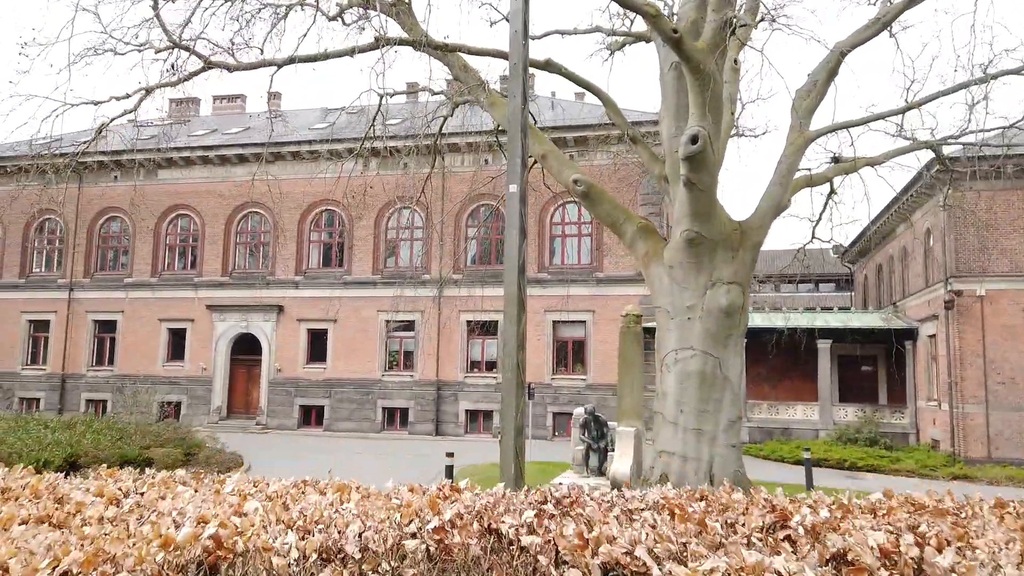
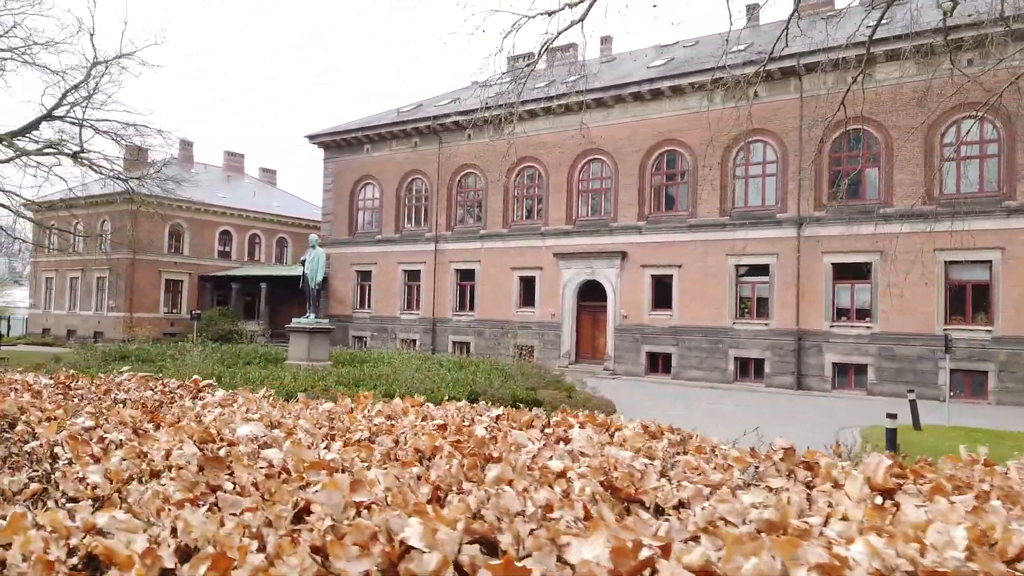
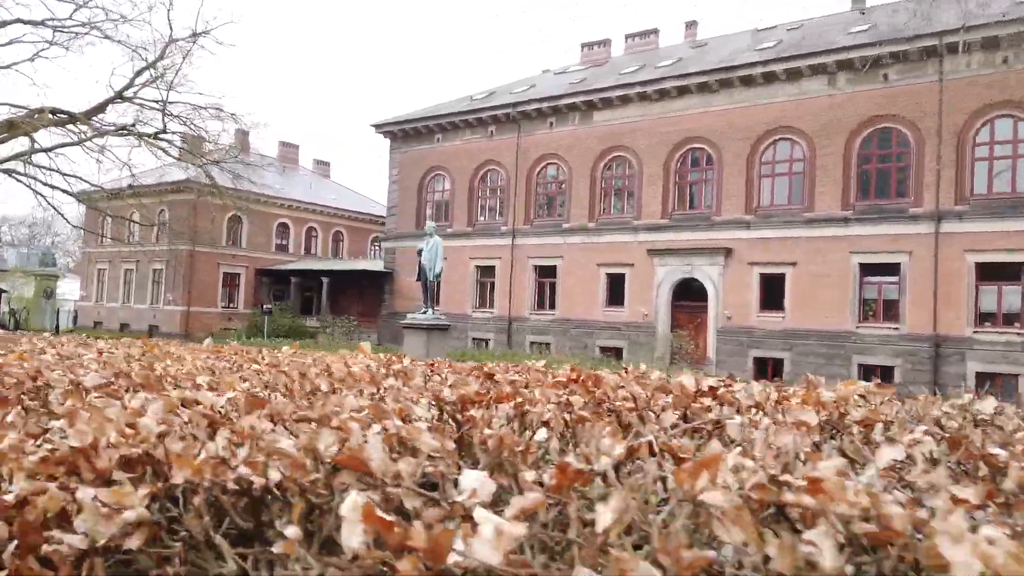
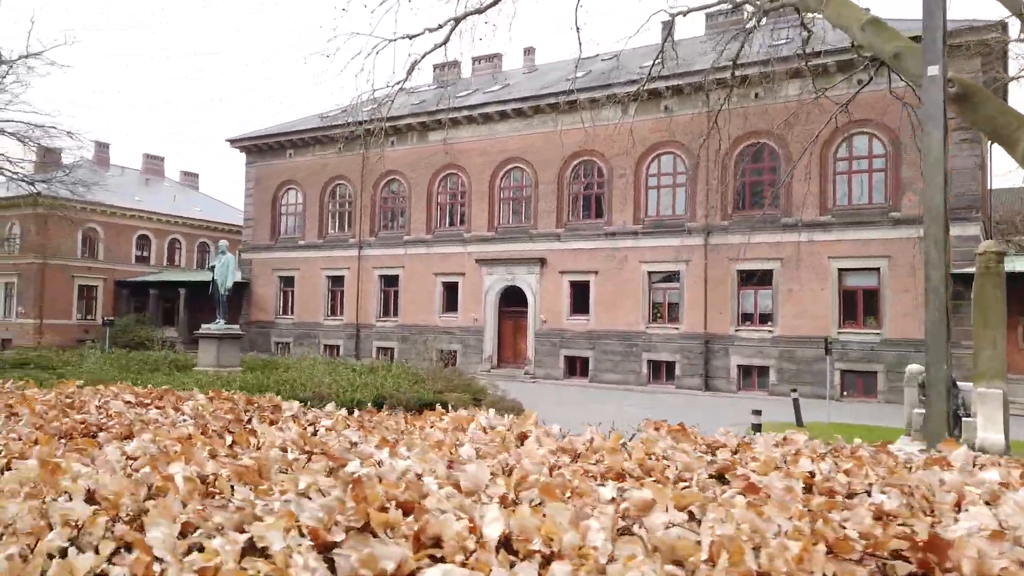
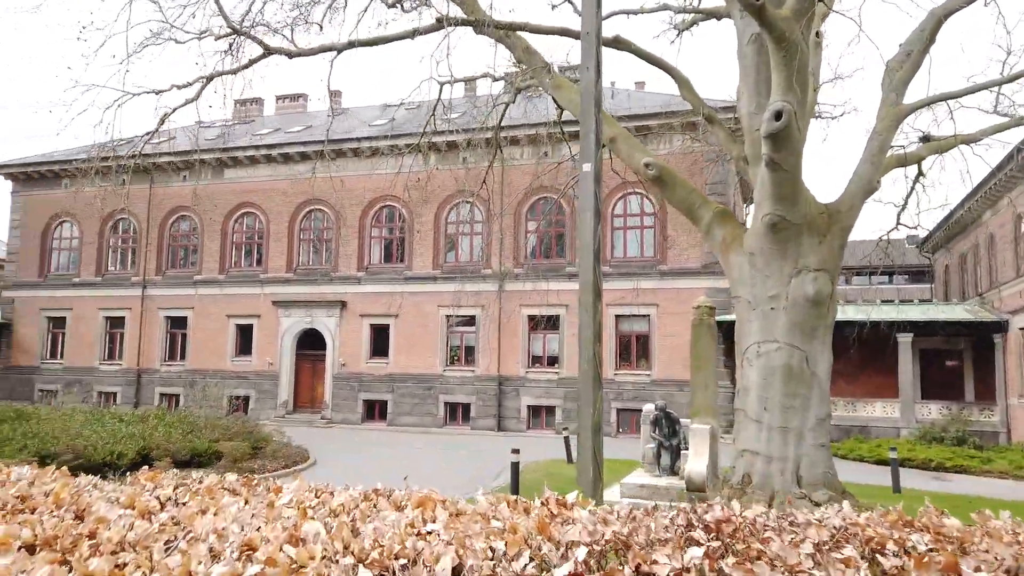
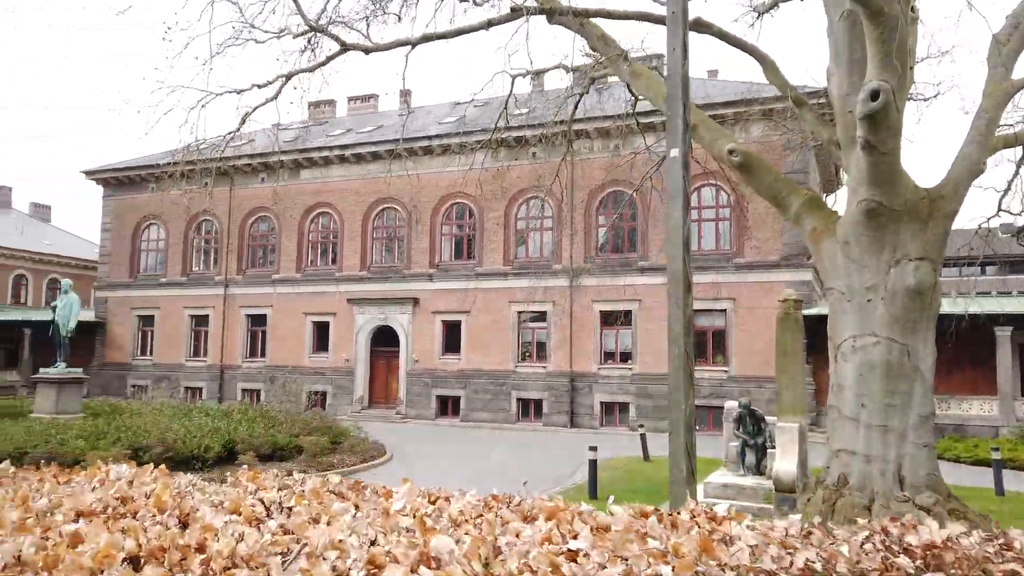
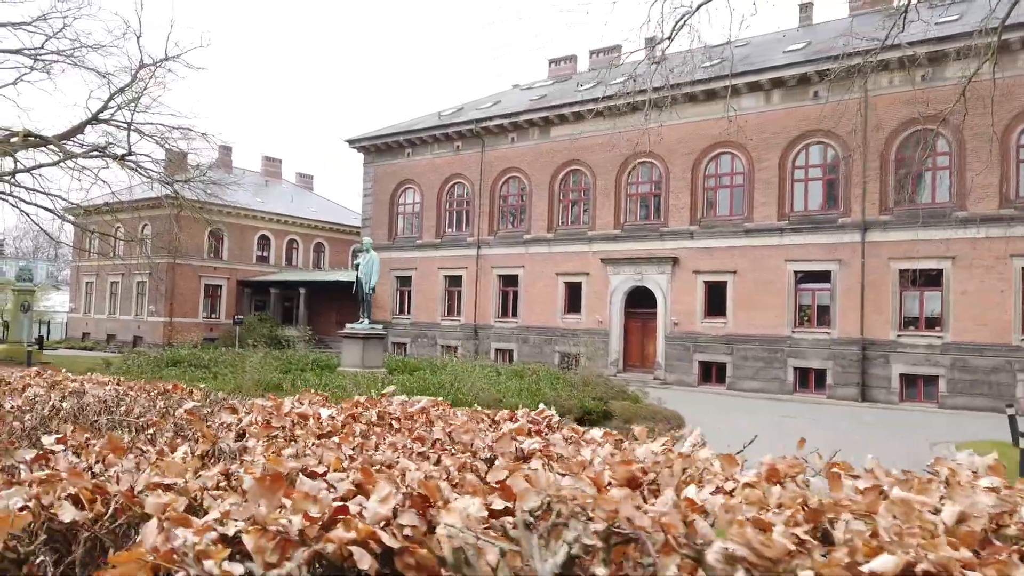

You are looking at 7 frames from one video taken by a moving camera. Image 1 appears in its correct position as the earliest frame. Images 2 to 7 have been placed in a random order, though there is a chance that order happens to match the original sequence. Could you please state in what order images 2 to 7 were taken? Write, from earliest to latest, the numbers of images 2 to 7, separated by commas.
5, 6, 4, 2, 7, 3
